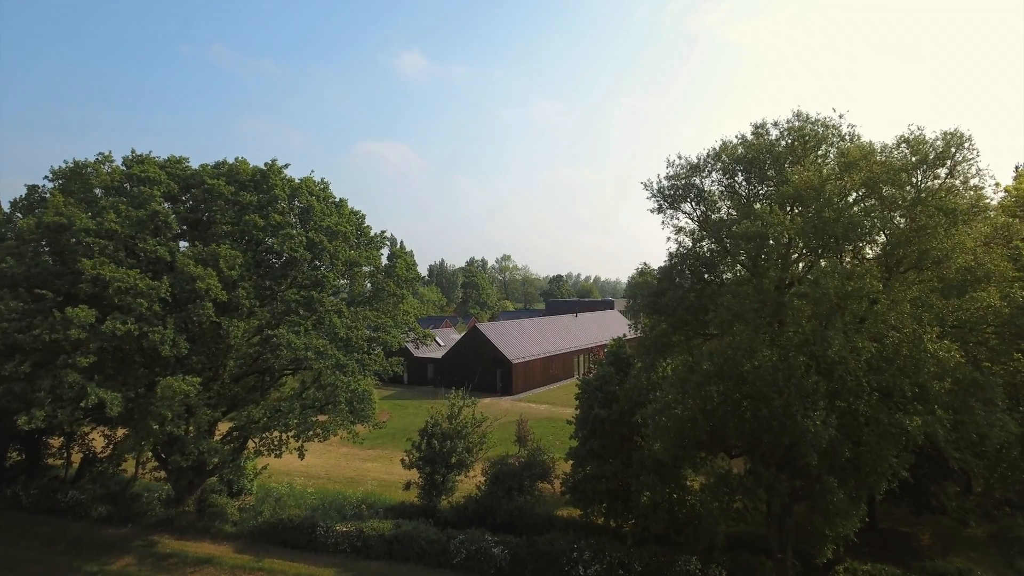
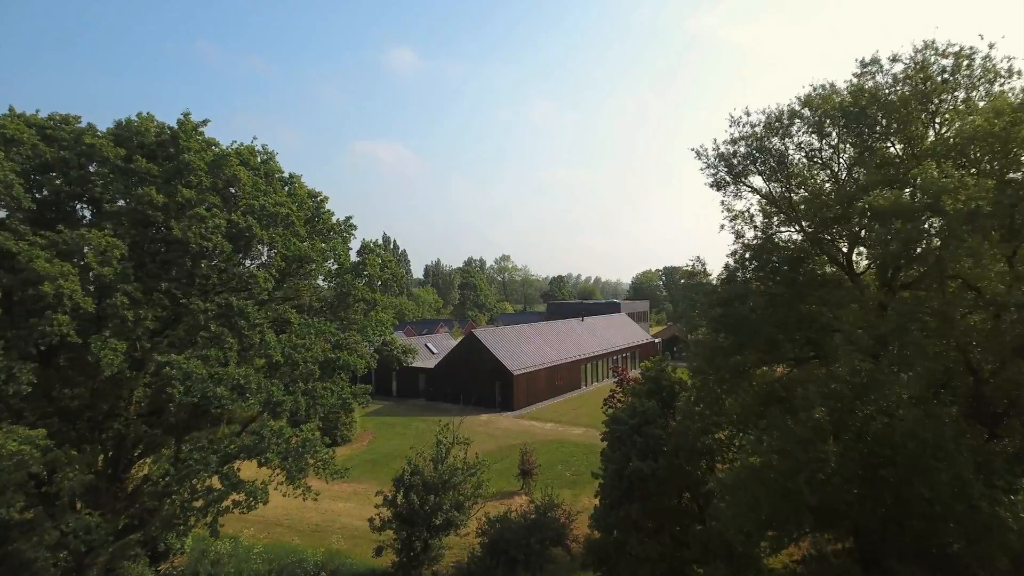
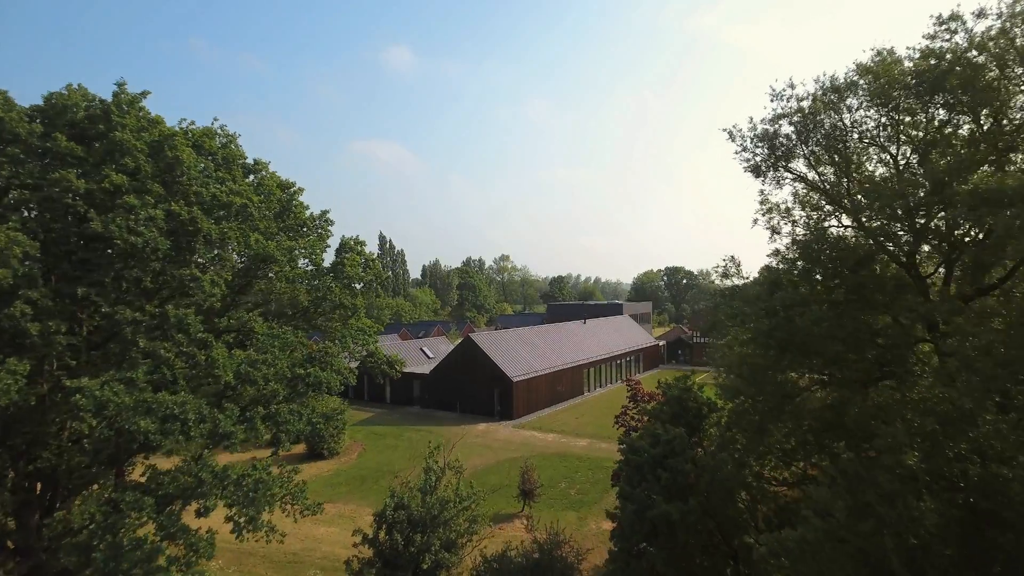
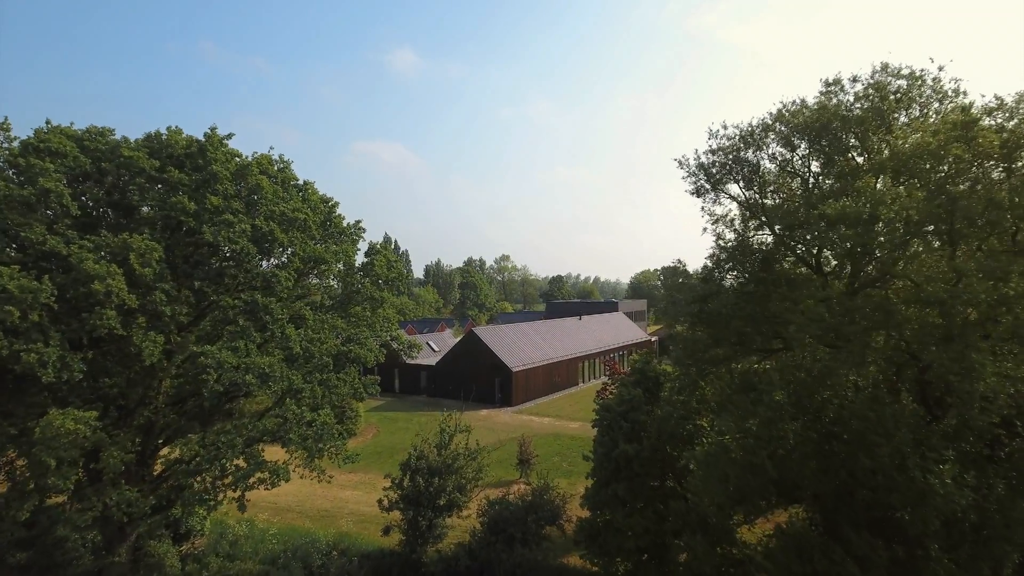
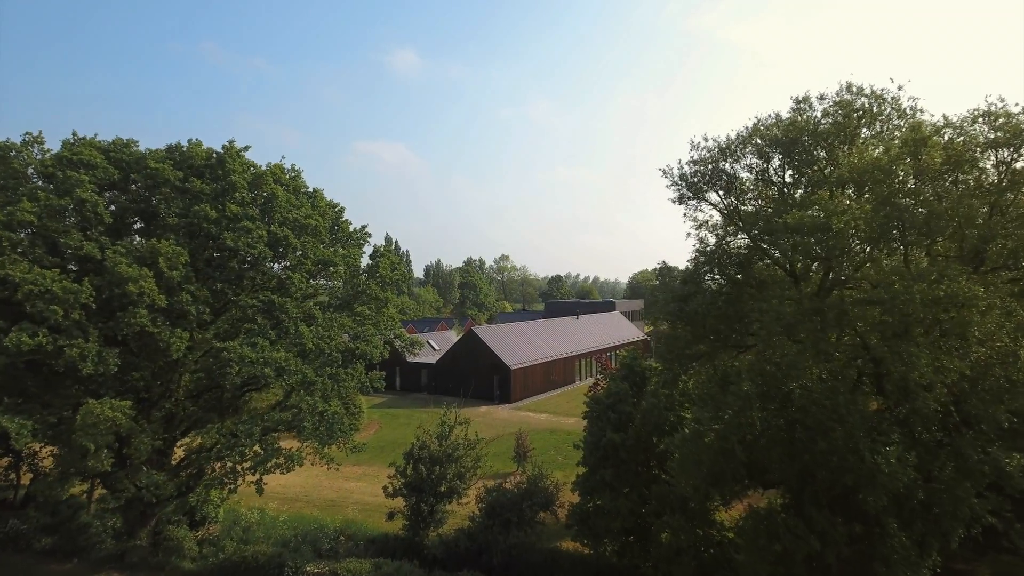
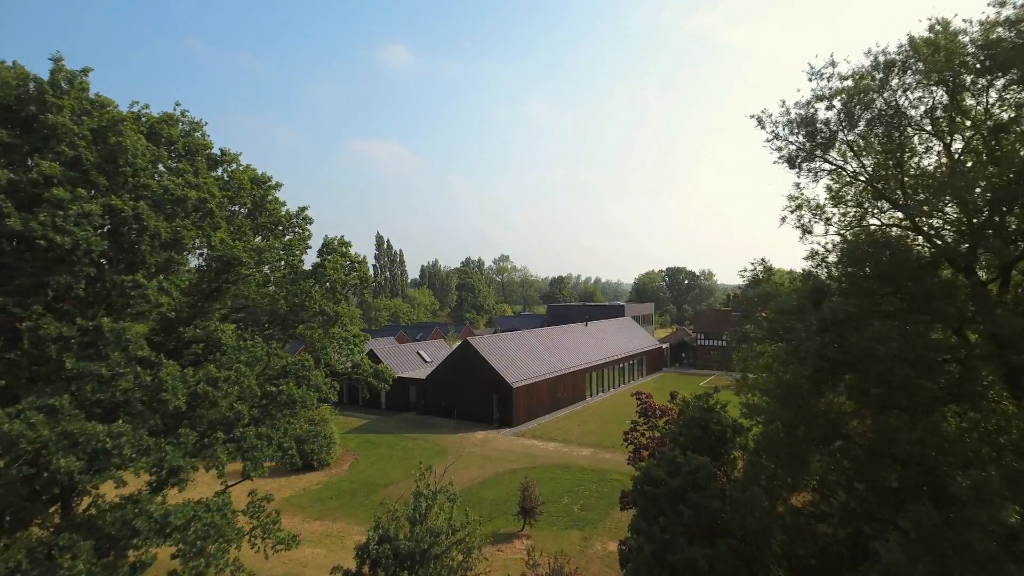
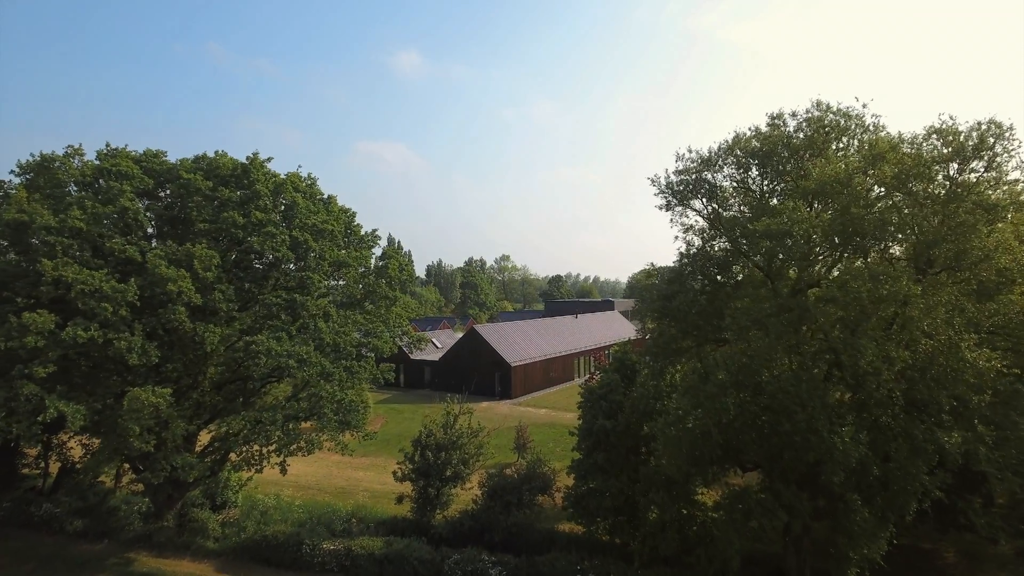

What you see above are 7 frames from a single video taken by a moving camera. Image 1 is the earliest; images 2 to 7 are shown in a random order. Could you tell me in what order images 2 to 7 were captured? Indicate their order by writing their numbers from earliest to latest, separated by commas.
7, 5, 4, 2, 3, 6
